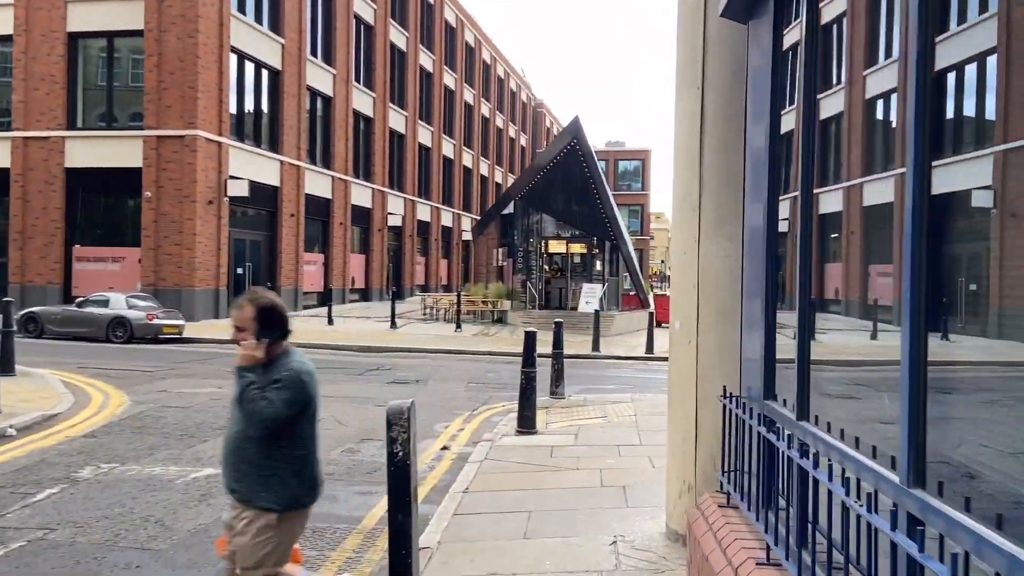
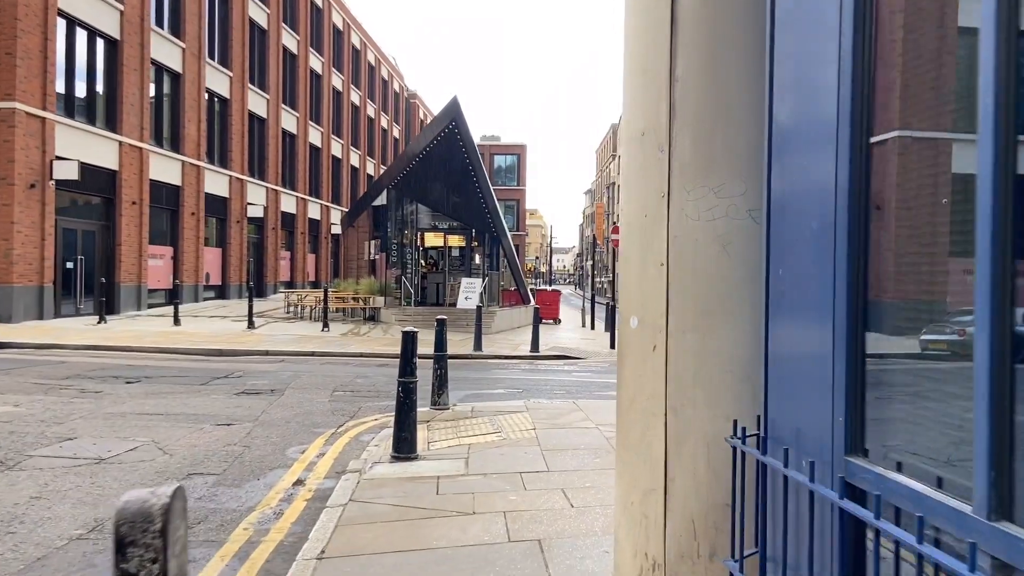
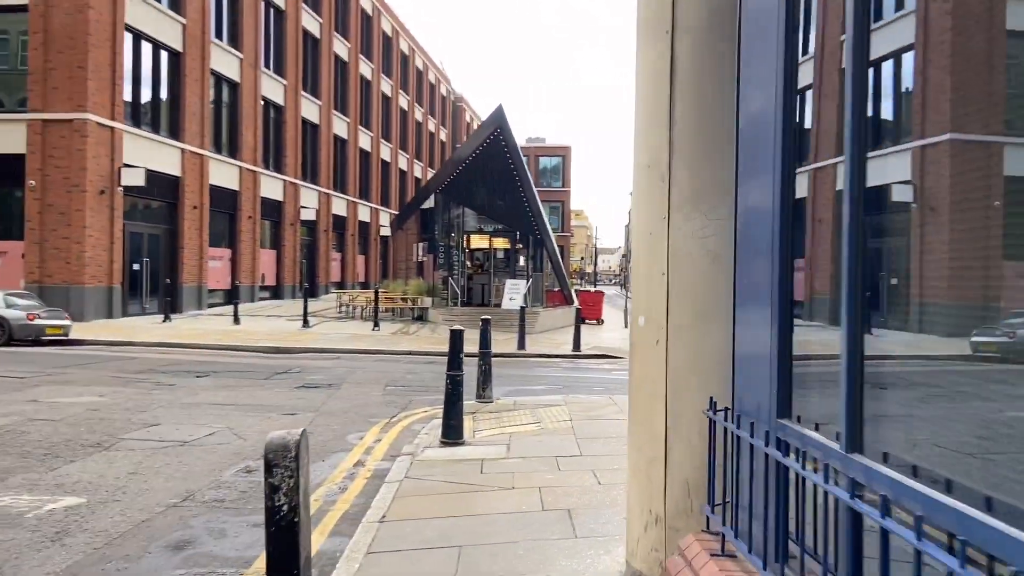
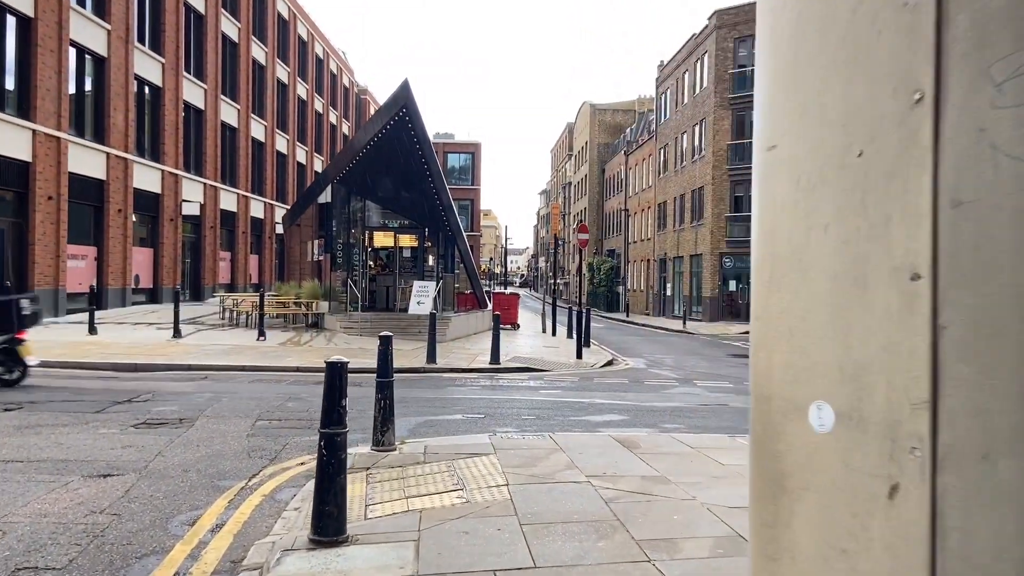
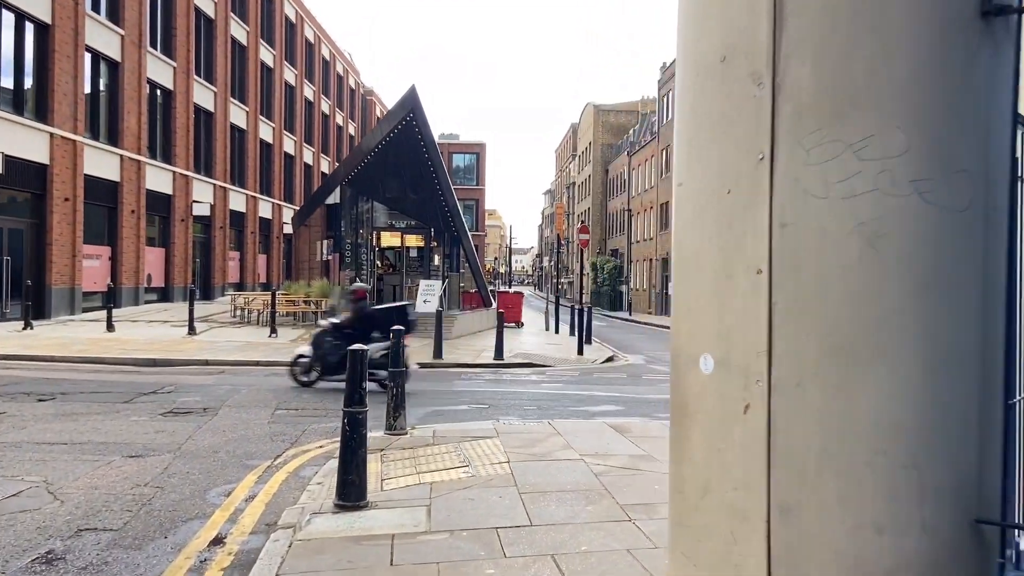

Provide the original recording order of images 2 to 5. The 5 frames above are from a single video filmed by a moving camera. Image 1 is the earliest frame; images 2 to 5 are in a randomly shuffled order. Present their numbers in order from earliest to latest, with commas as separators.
3, 2, 5, 4
